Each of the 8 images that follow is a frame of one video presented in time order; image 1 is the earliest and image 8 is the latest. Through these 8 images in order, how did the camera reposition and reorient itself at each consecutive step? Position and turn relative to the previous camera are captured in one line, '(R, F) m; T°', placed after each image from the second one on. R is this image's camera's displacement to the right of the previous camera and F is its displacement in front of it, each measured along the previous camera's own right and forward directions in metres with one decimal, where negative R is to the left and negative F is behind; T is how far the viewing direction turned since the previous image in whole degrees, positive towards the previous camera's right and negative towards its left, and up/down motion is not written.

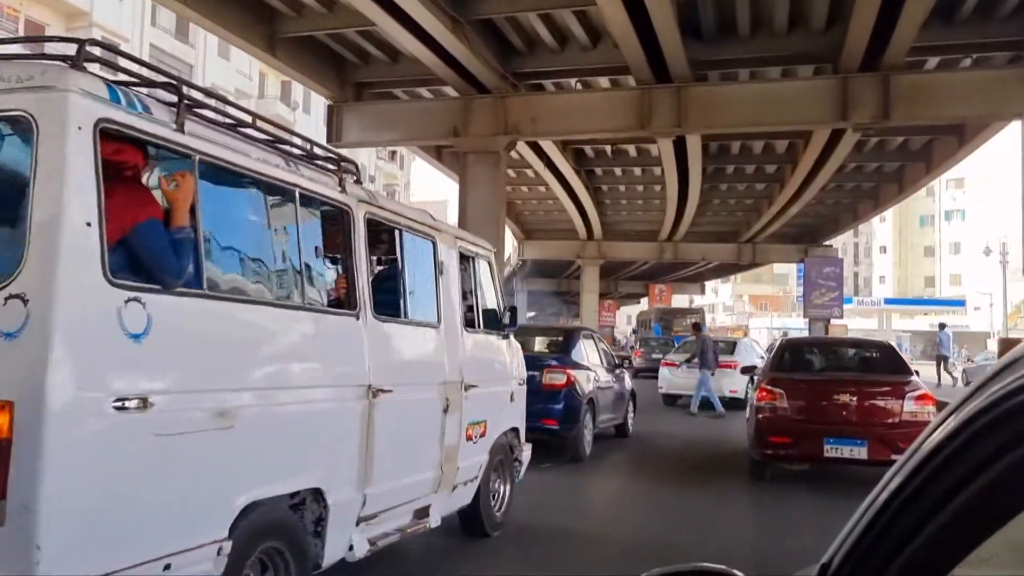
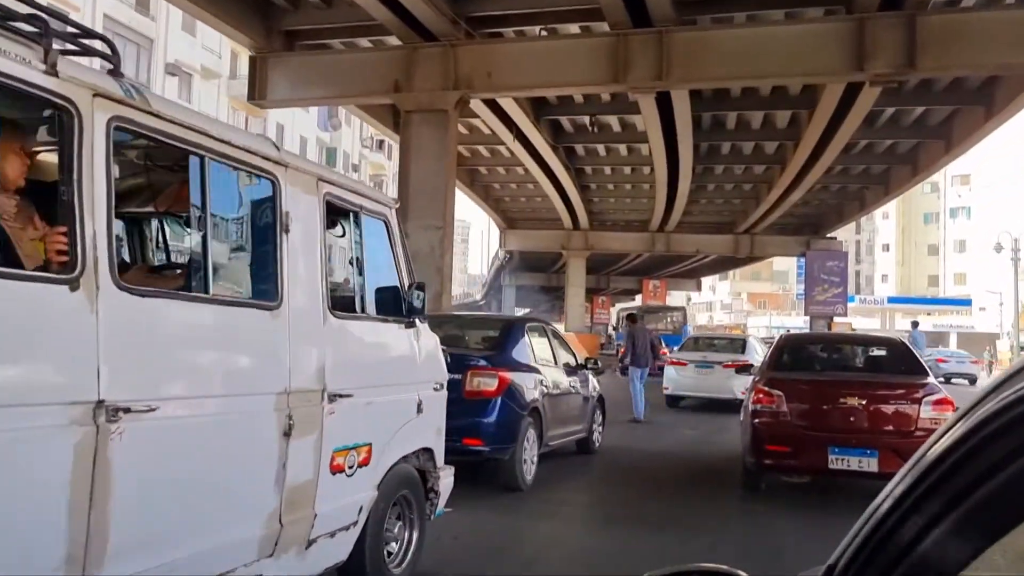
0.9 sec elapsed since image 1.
(+0.5, +1.7) m; 0°
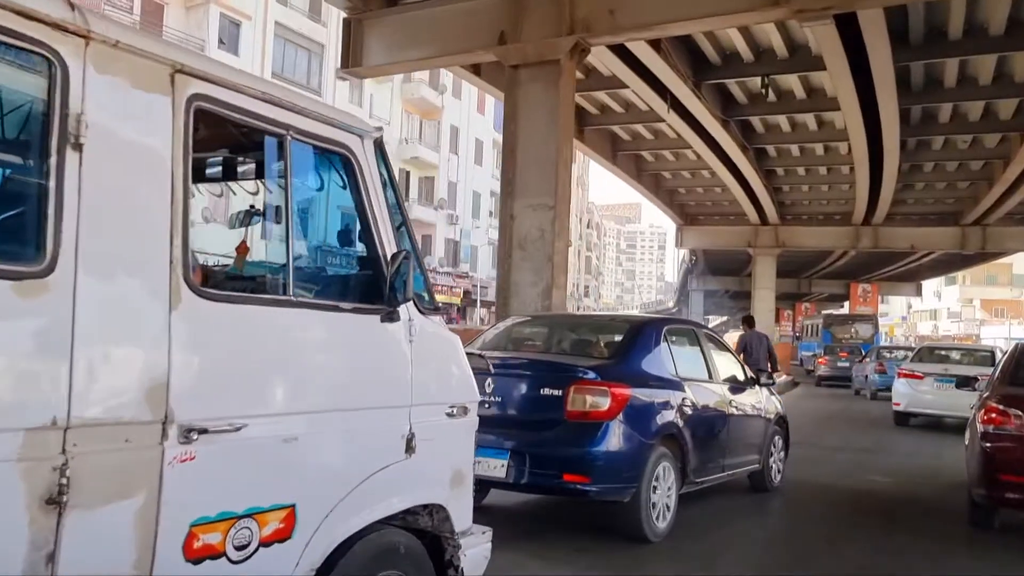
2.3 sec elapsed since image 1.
(+0.6, +1.8) m; -13°
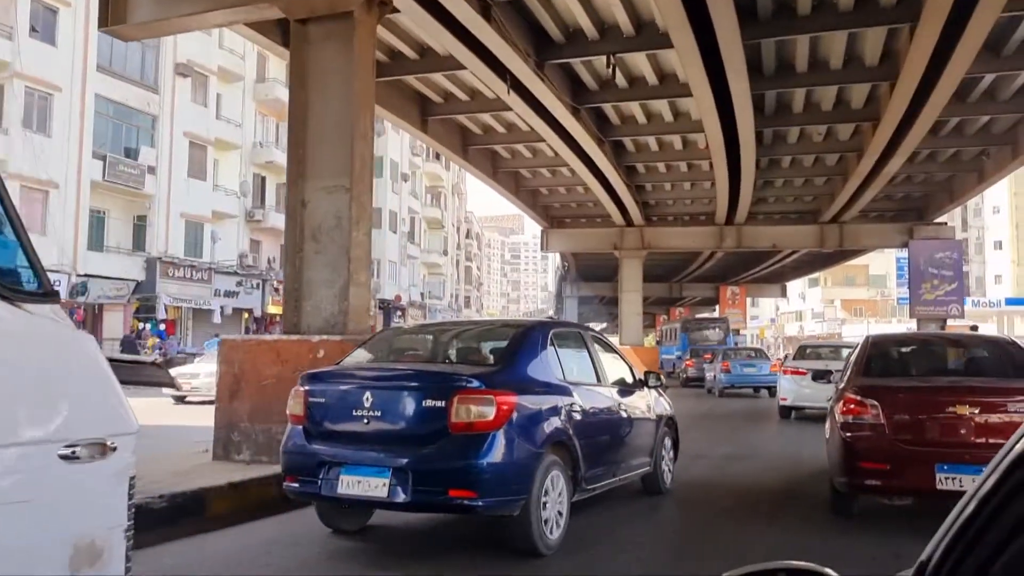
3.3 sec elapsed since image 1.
(+0.6, +1.1) m; +8°
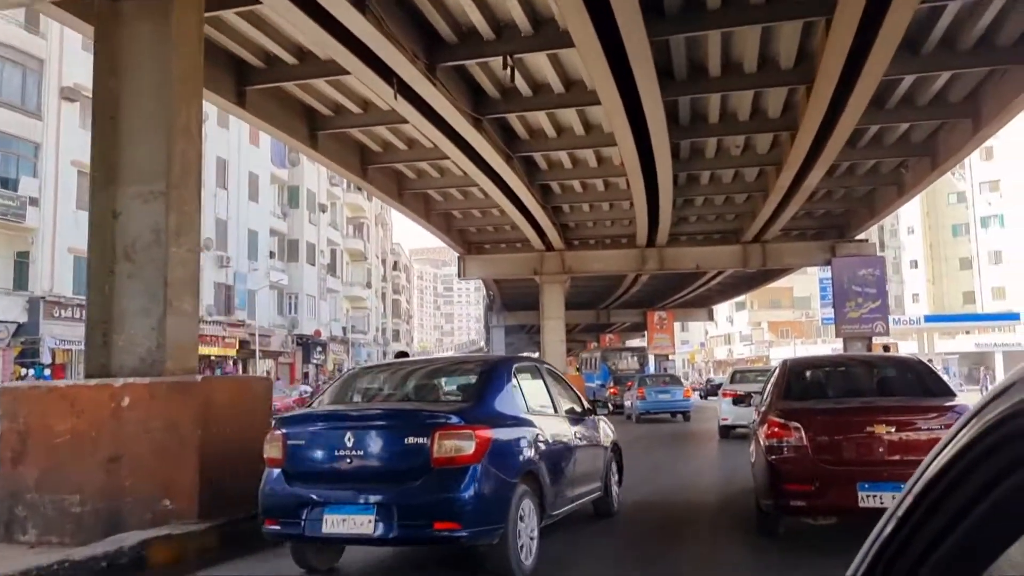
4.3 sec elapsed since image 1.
(+0.4, +1.0) m; +5°
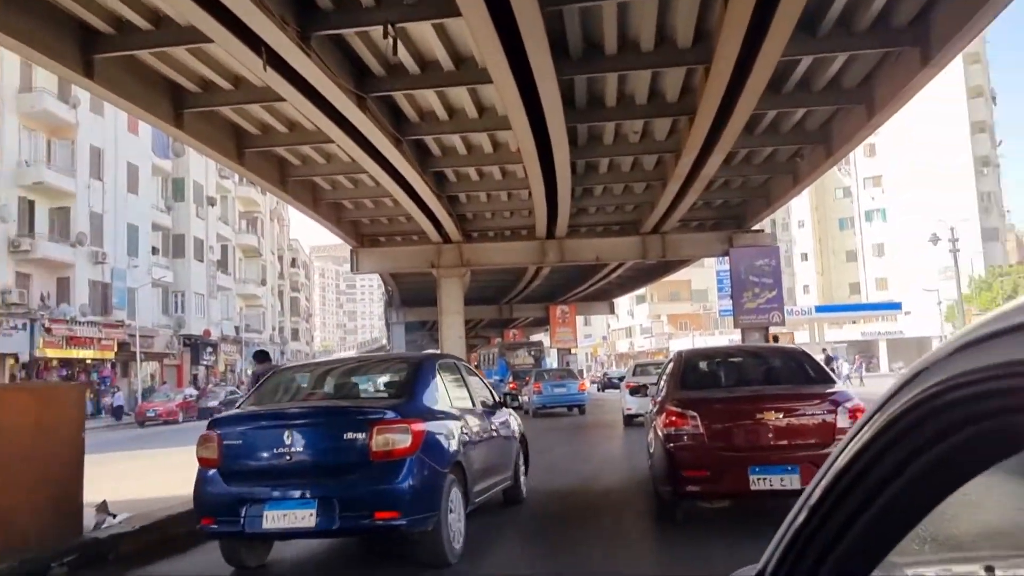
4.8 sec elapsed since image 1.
(+0.2, +0.6) m; +6°
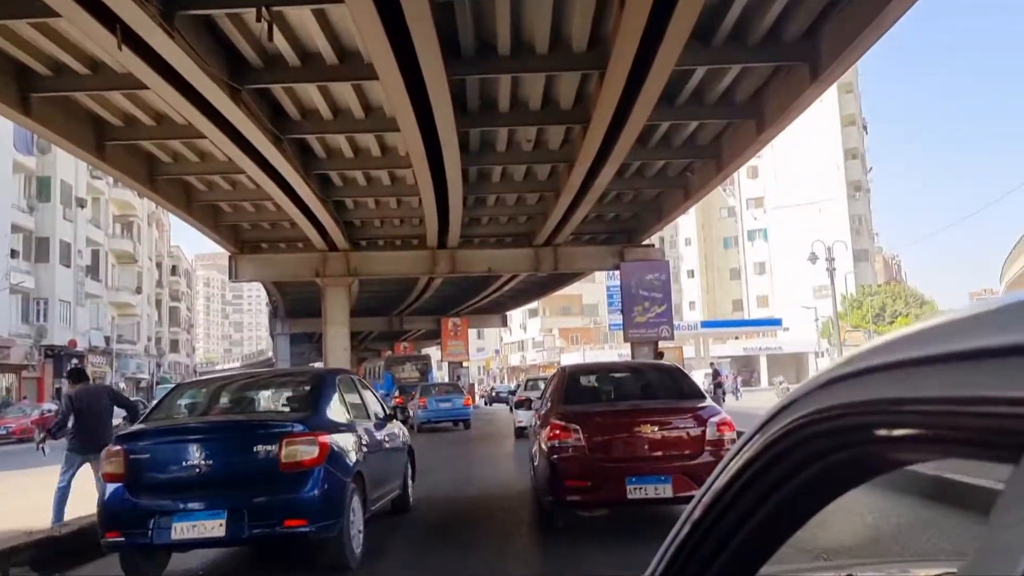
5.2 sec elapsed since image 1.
(+0.1, +0.5) m; +7°
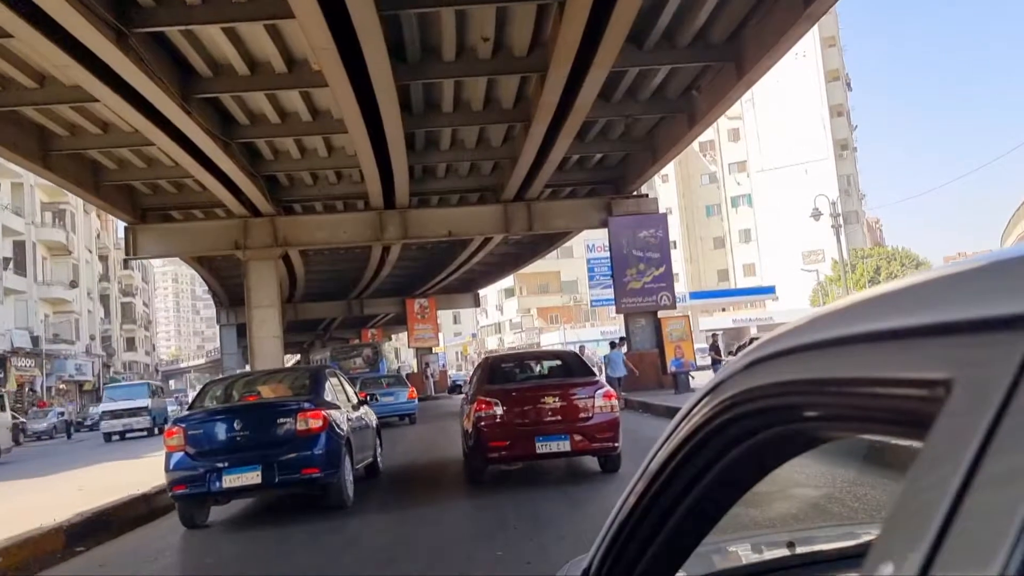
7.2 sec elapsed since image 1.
(+0.2, +3.1) m; +2°
